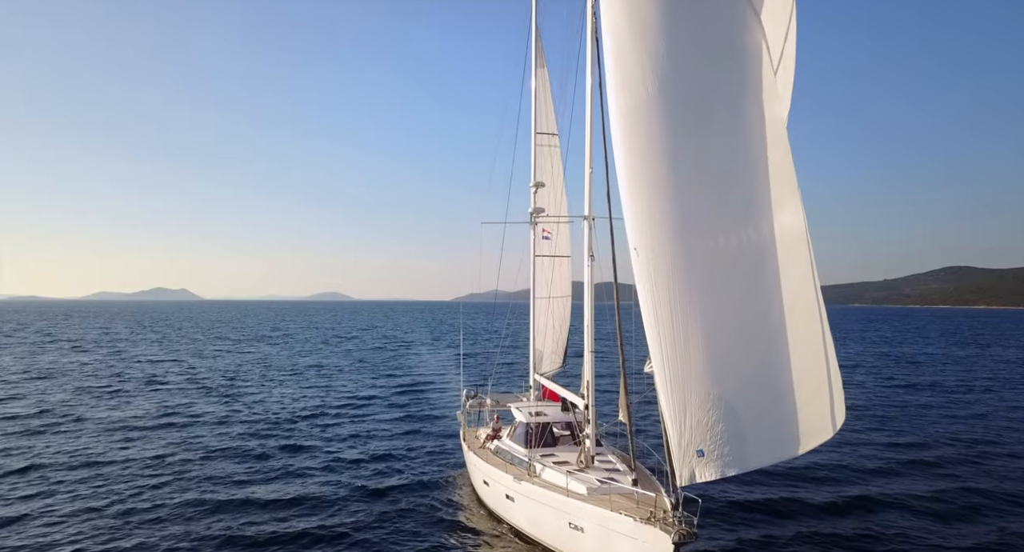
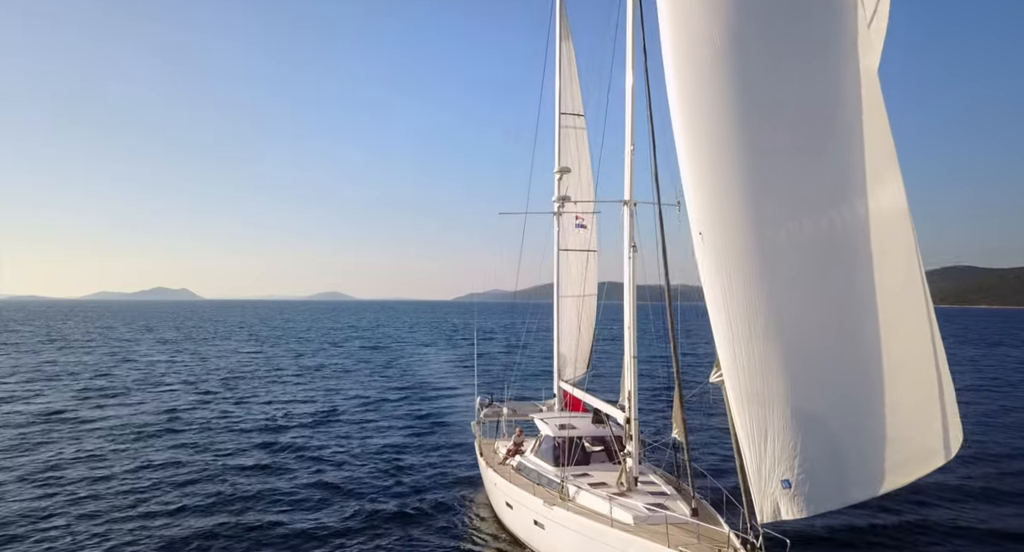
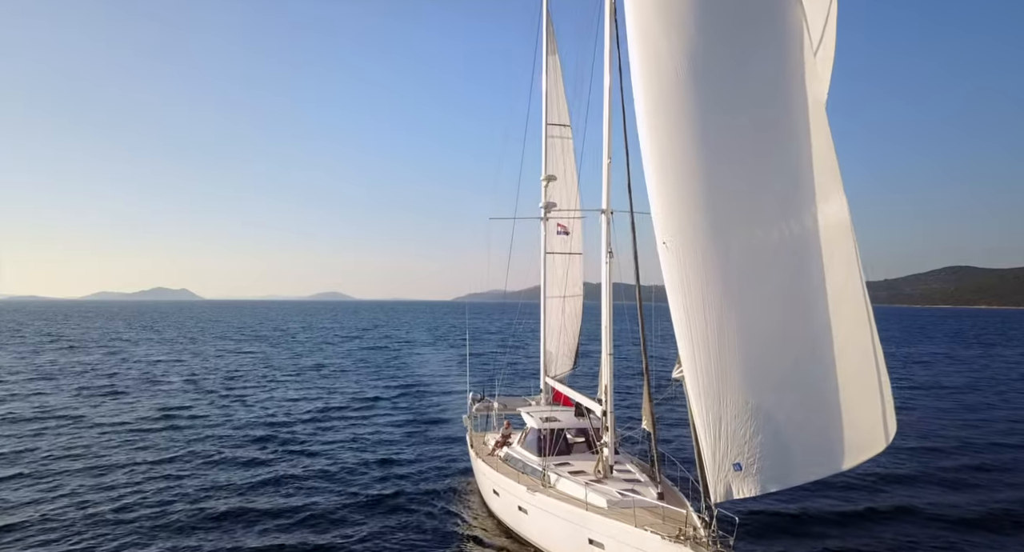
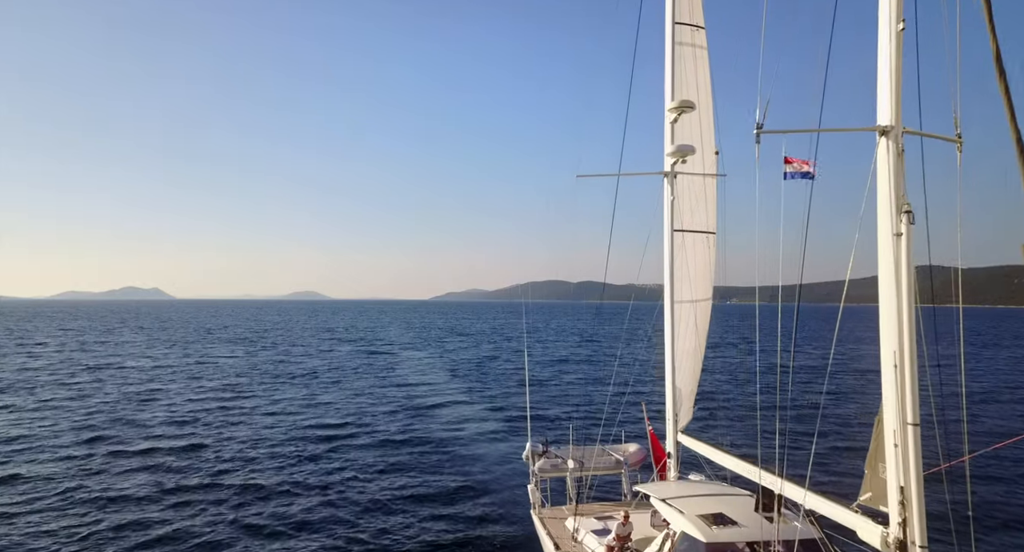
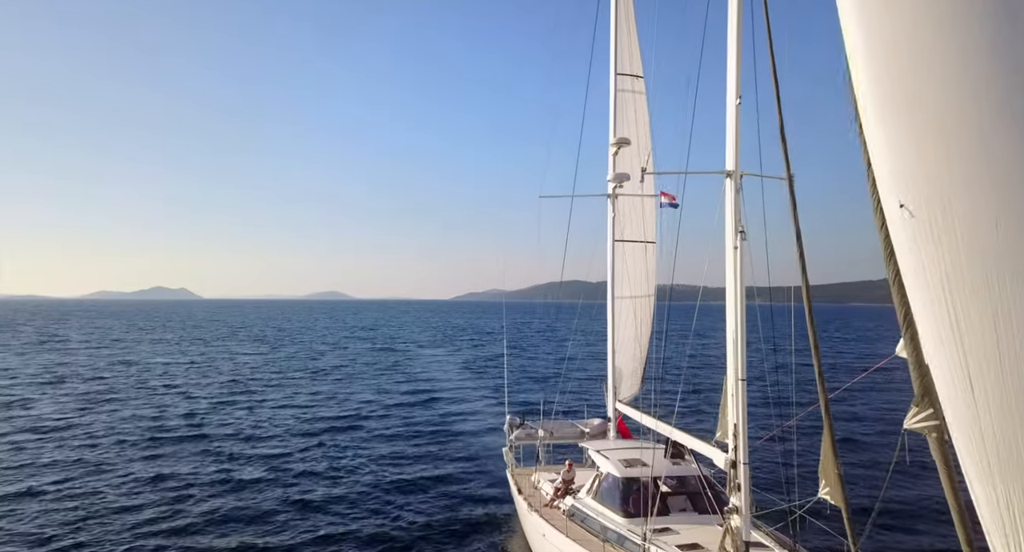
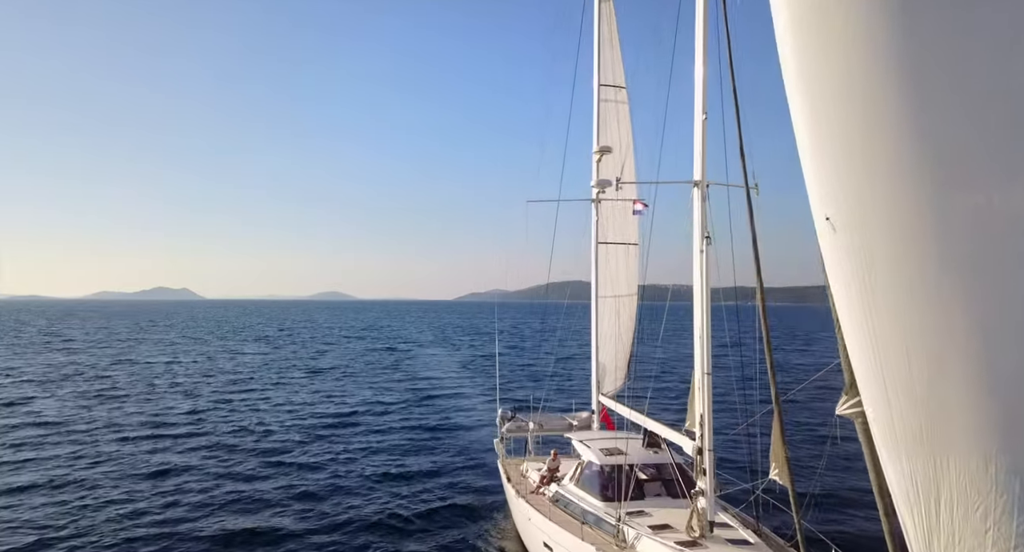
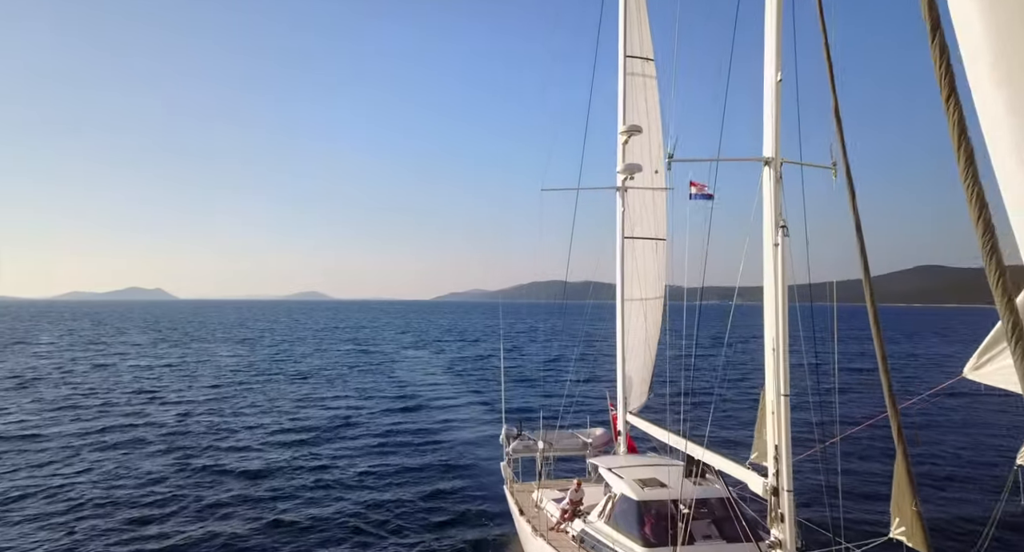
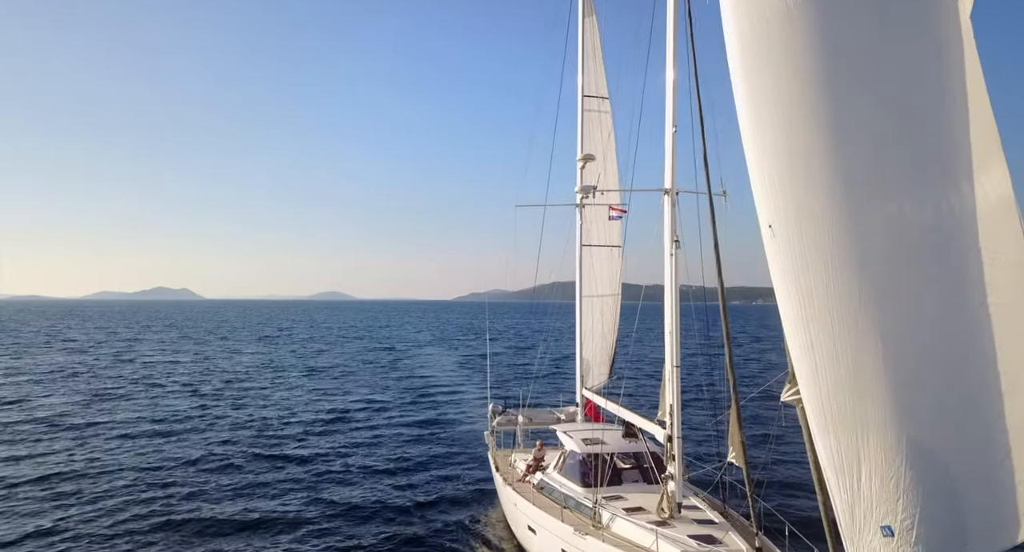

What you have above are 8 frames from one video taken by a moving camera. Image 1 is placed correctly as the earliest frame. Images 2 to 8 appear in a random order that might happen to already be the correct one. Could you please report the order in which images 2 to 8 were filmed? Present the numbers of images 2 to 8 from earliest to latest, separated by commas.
3, 2, 8, 6, 5, 7, 4
